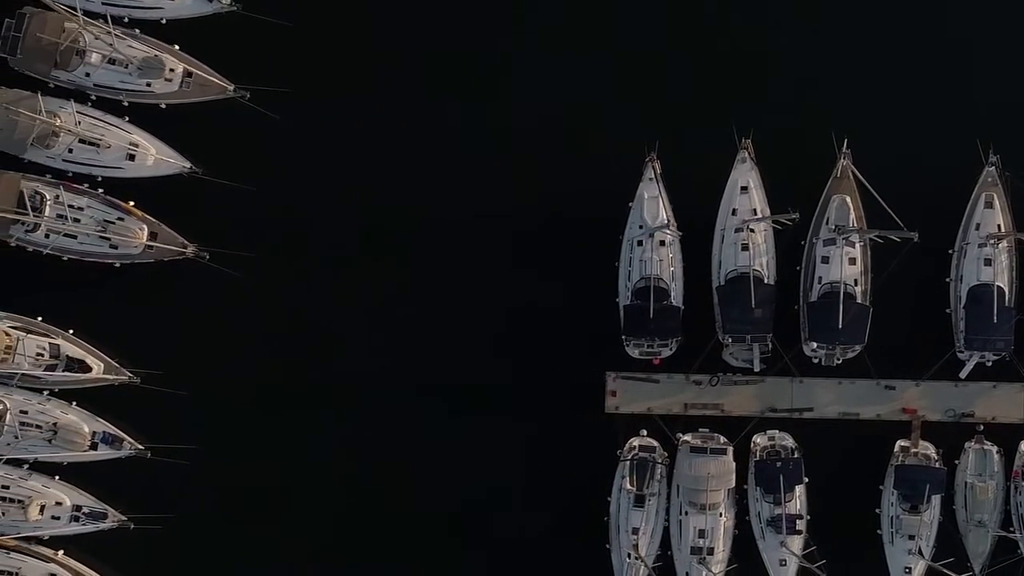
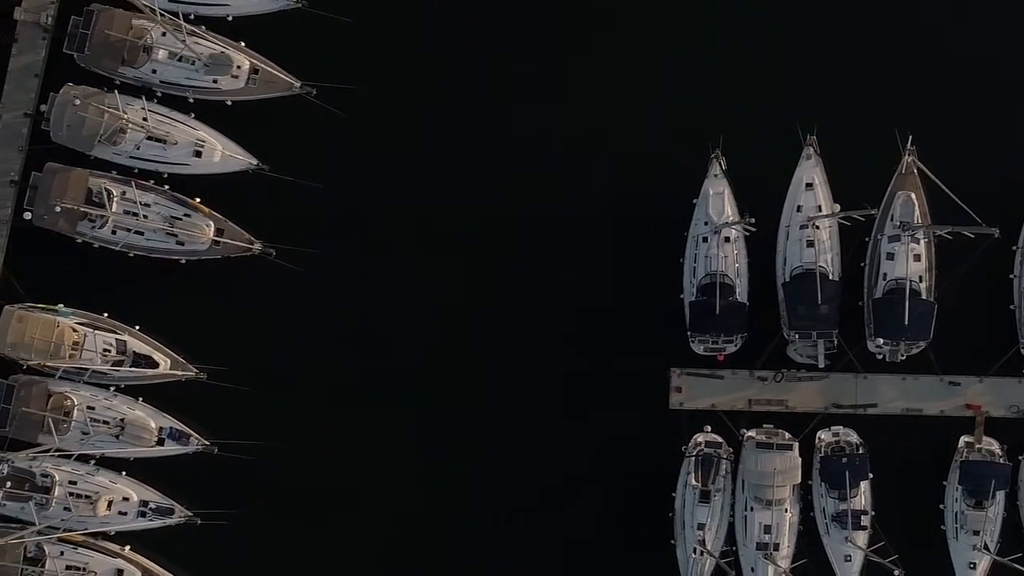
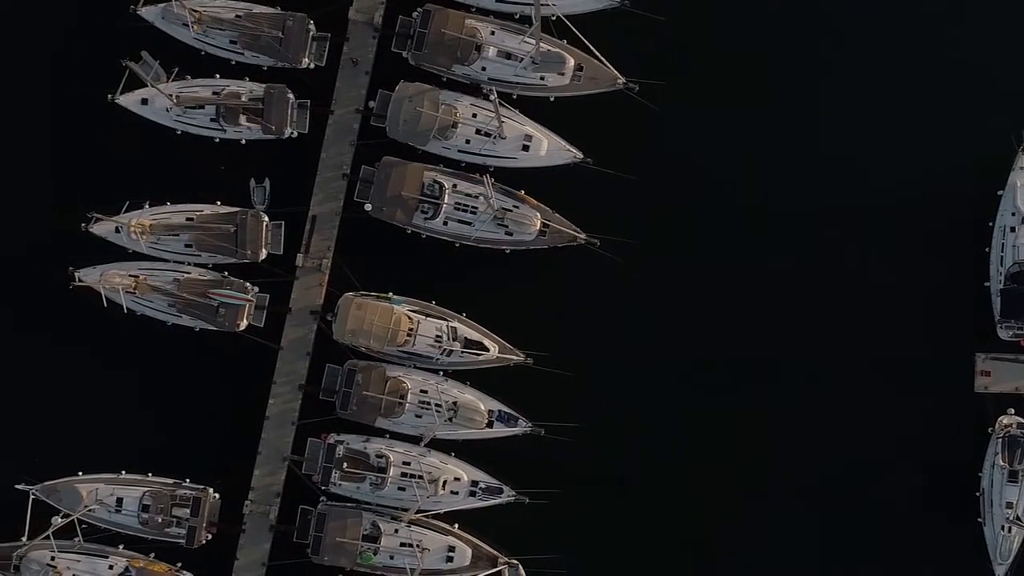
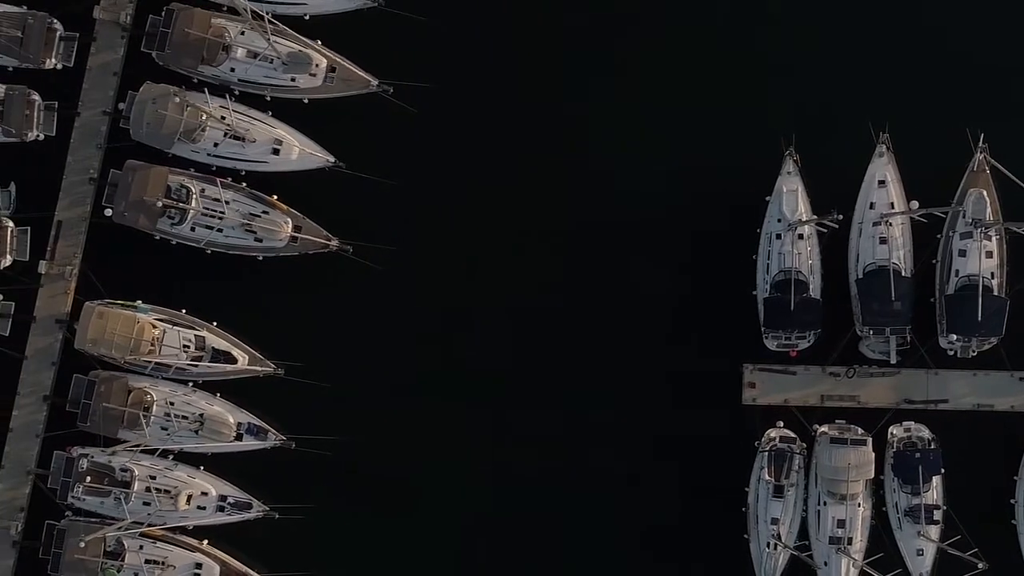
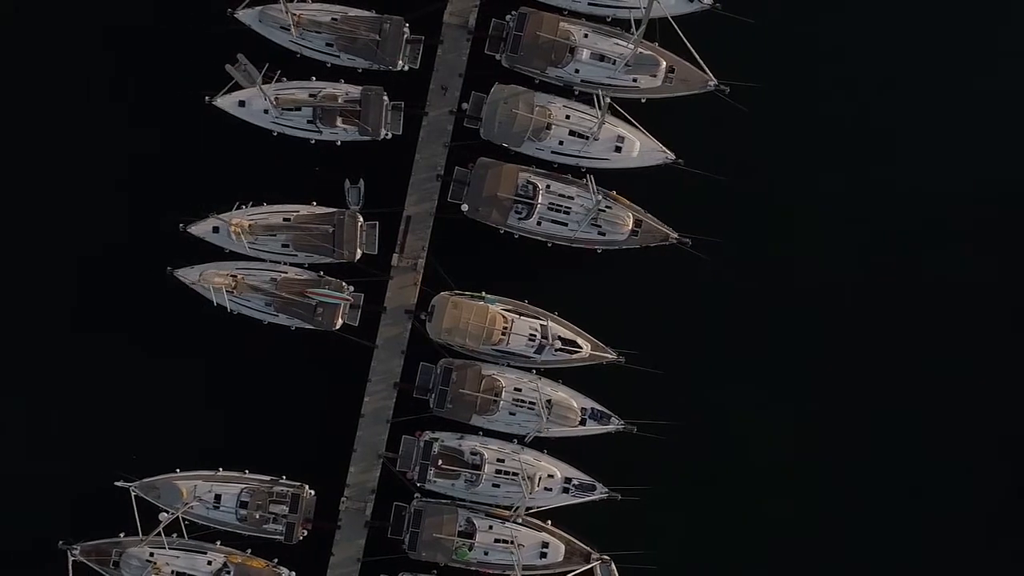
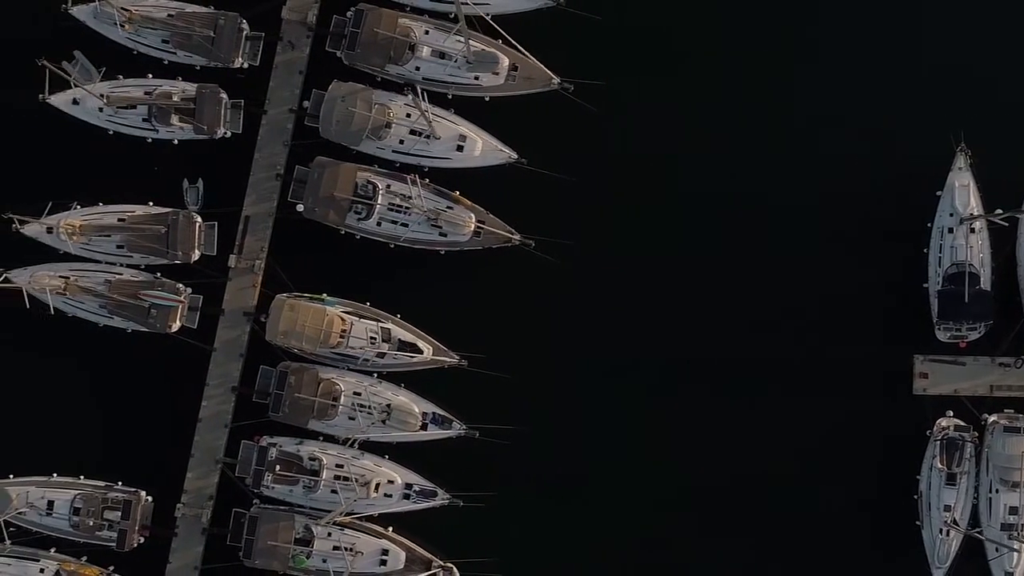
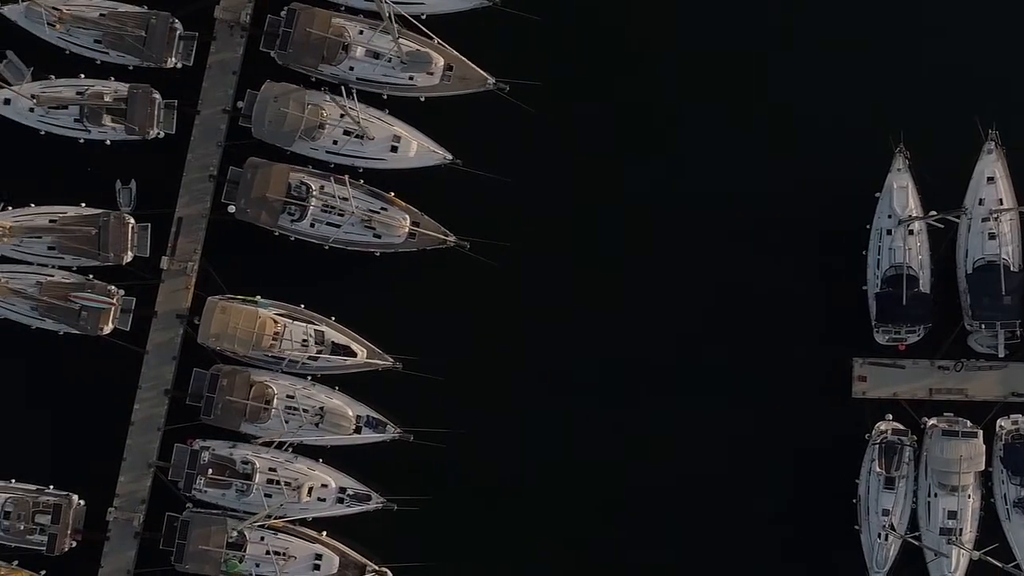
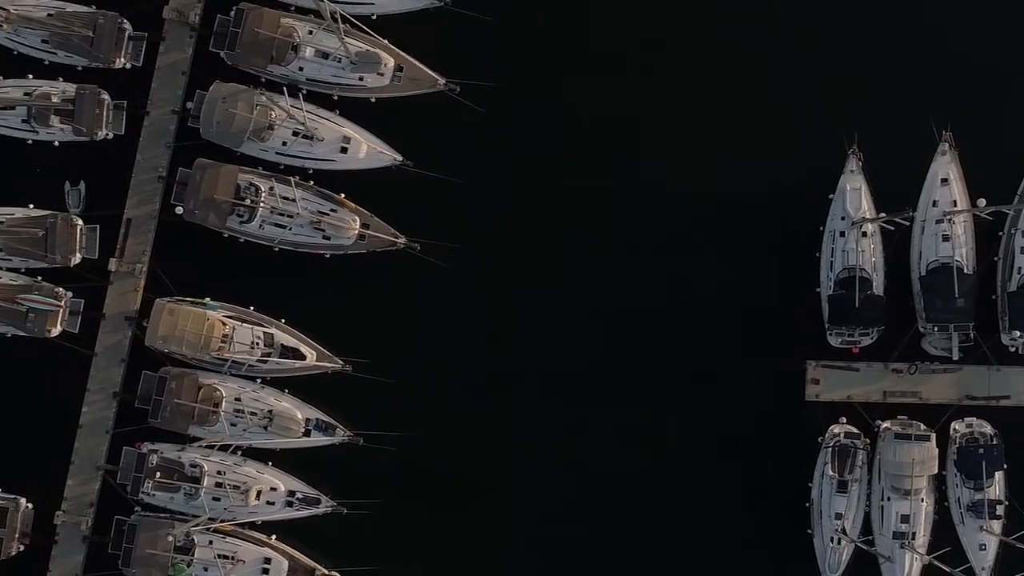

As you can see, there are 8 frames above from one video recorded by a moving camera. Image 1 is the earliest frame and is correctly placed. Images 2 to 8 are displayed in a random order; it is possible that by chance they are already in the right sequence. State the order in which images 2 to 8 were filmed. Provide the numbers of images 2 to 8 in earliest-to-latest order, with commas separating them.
2, 4, 8, 7, 6, 3, 5
